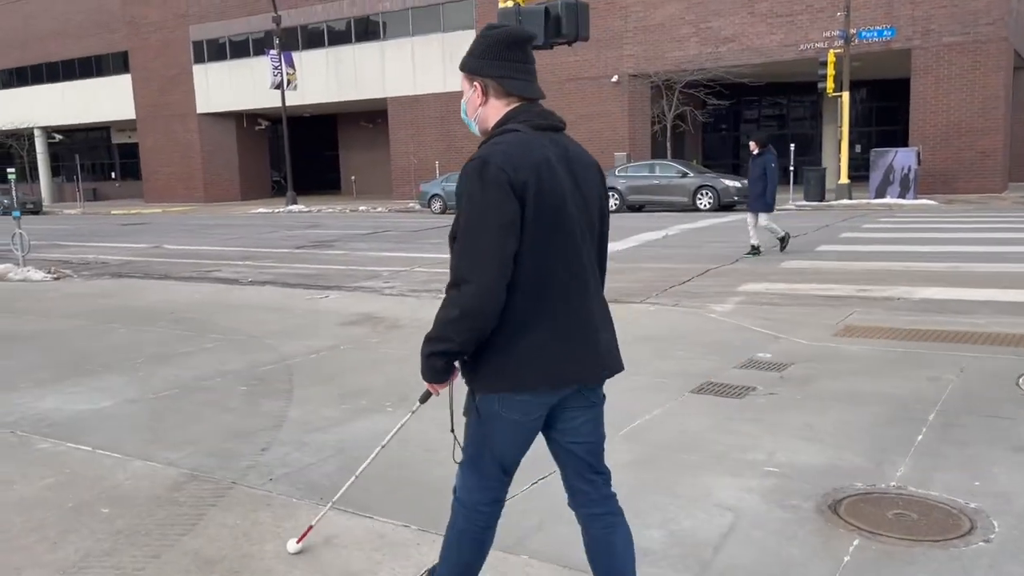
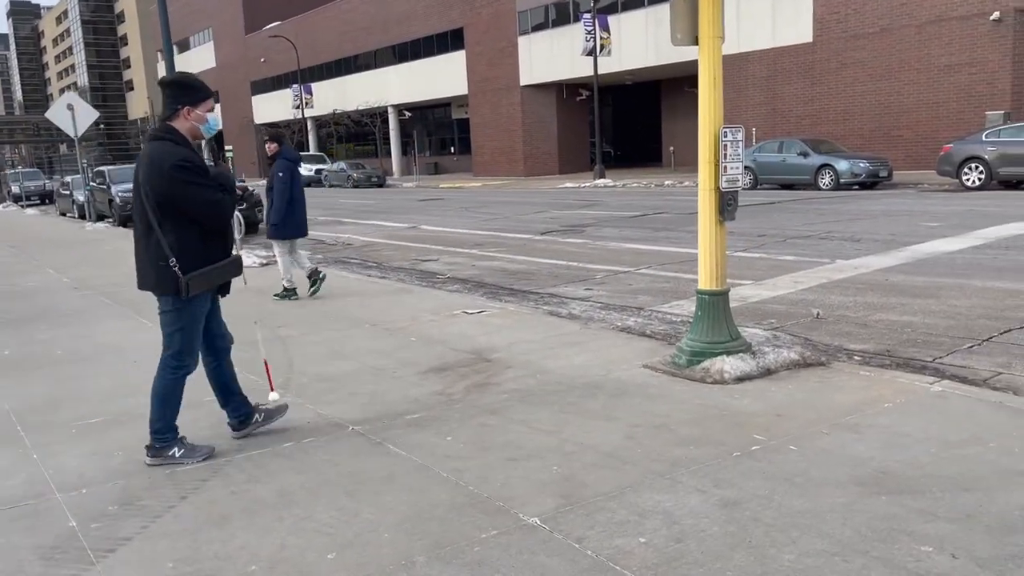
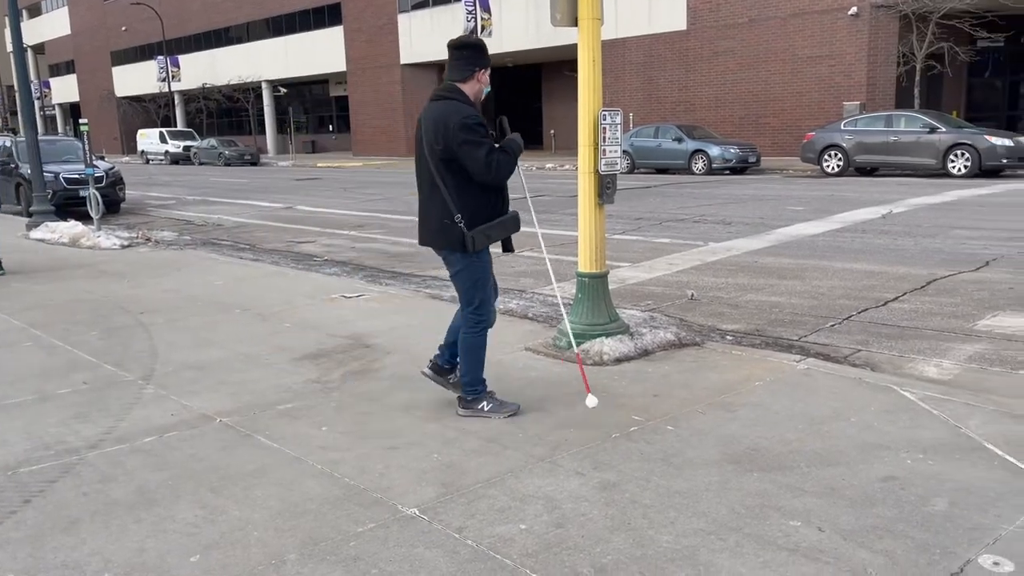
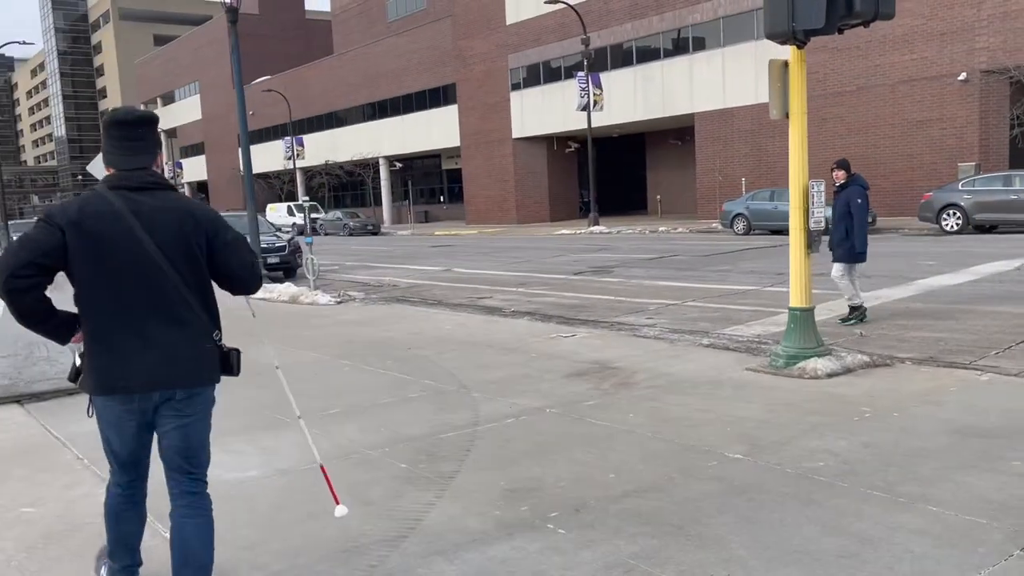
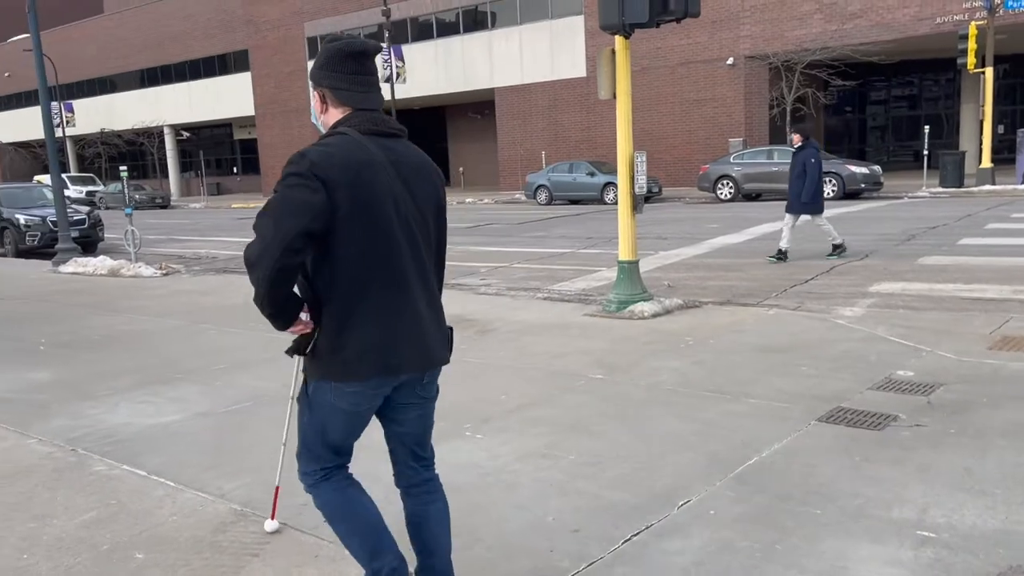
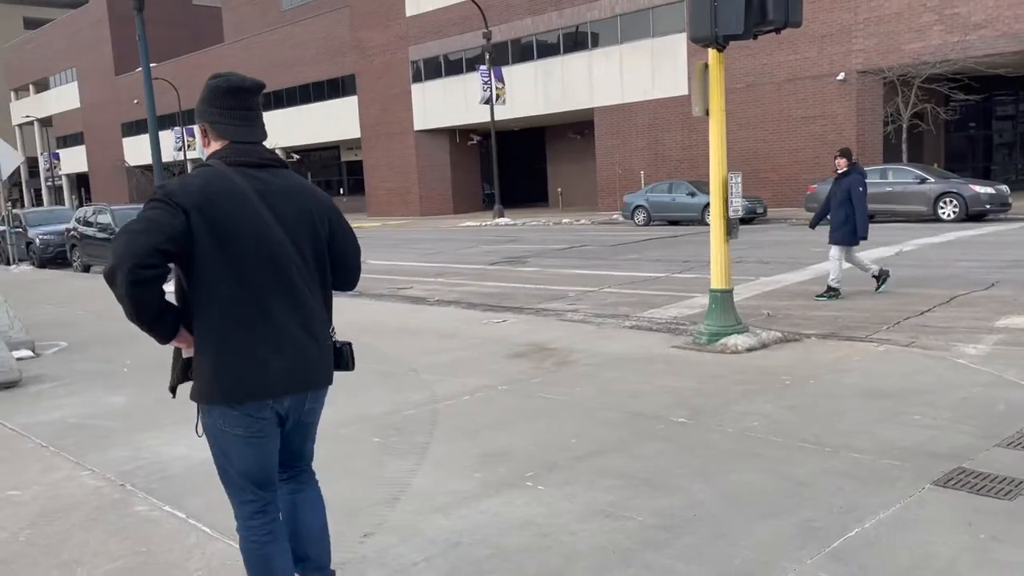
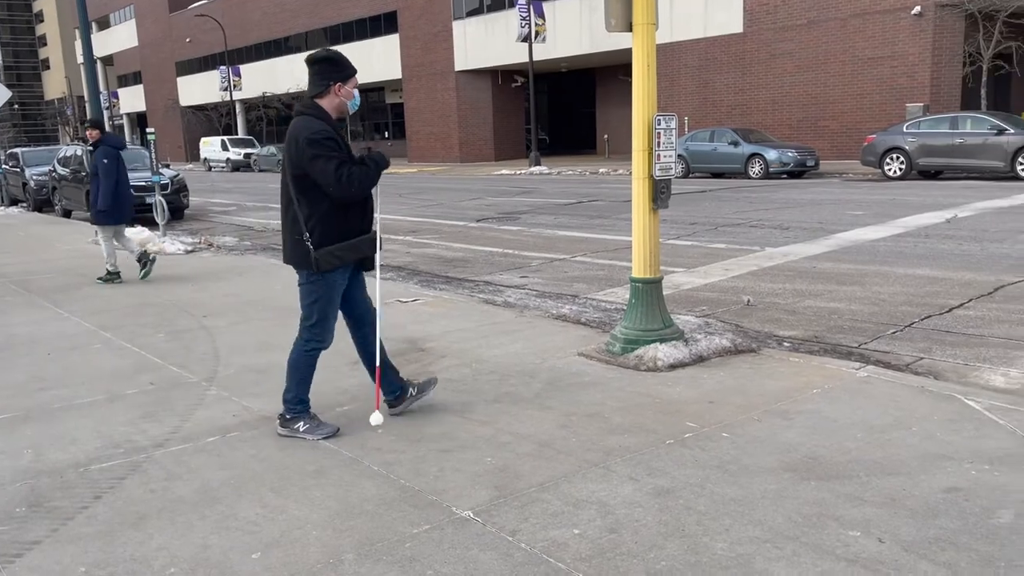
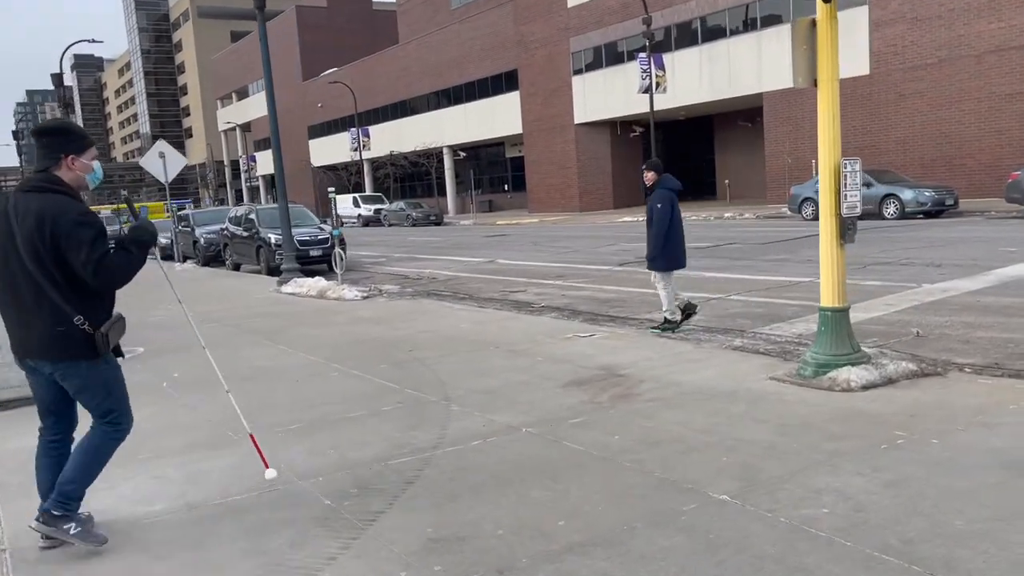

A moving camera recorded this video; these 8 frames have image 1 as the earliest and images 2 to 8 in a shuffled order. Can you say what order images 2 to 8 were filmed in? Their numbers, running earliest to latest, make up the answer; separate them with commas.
5, 6, 4, 8, 2, 7, 3
